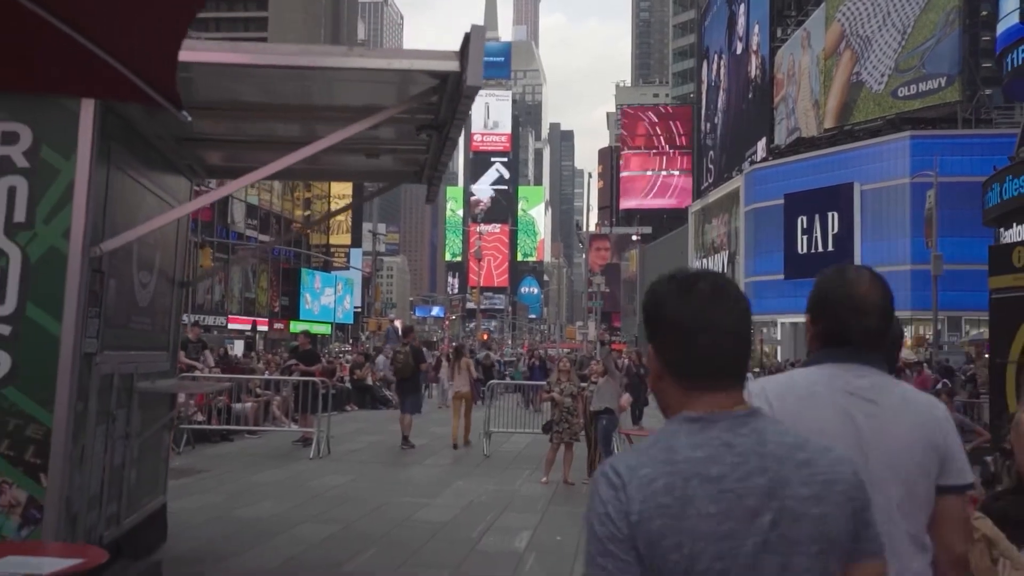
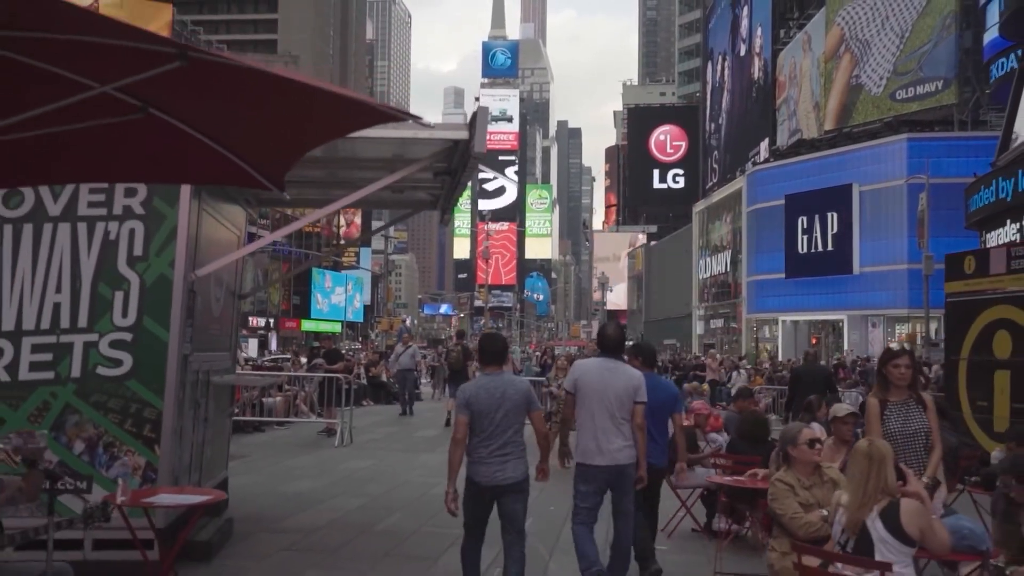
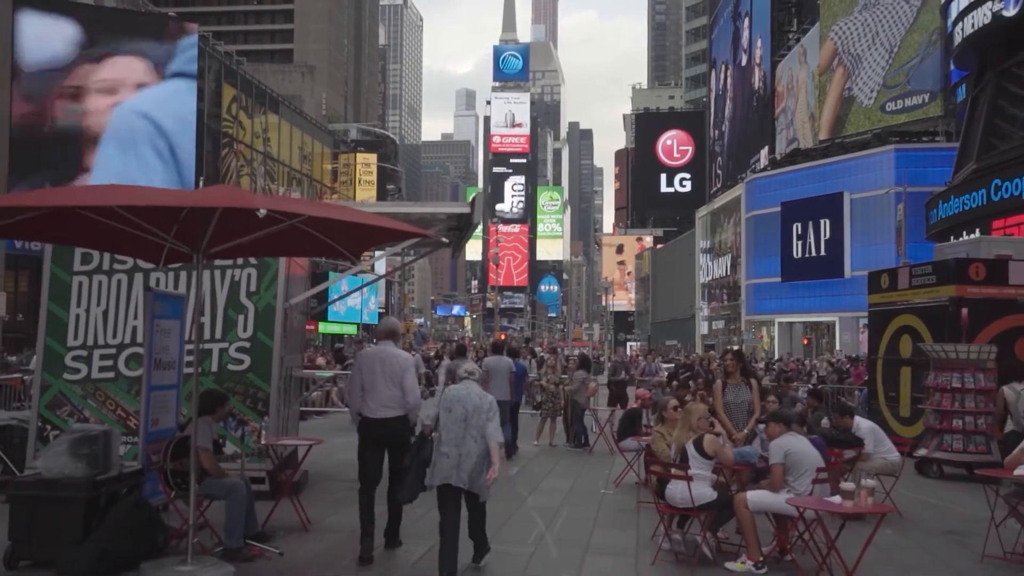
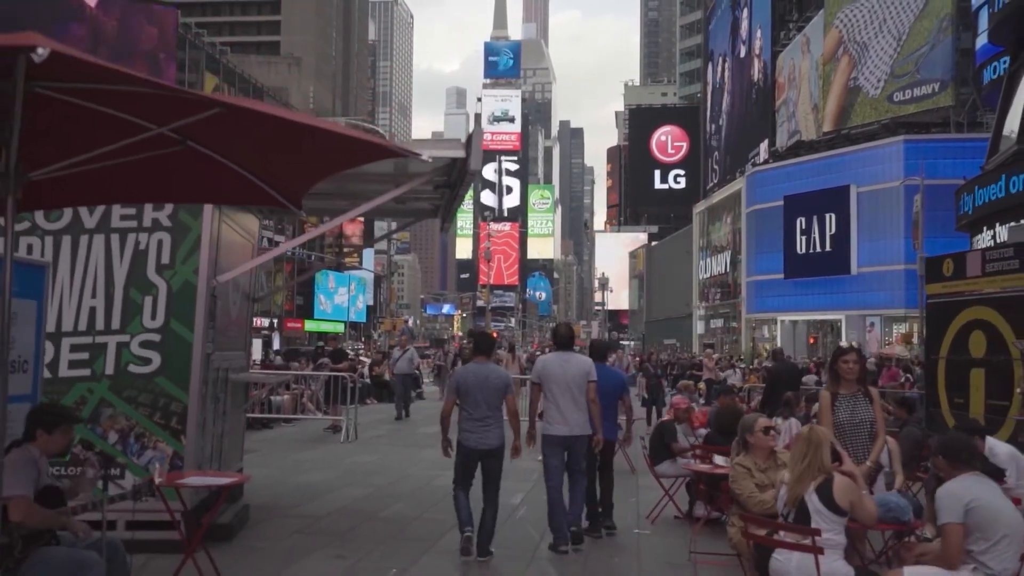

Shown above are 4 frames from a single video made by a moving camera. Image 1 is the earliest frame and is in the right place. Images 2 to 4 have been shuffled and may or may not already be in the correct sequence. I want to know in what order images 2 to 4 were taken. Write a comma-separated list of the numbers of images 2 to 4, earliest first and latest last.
2, 4, 3
